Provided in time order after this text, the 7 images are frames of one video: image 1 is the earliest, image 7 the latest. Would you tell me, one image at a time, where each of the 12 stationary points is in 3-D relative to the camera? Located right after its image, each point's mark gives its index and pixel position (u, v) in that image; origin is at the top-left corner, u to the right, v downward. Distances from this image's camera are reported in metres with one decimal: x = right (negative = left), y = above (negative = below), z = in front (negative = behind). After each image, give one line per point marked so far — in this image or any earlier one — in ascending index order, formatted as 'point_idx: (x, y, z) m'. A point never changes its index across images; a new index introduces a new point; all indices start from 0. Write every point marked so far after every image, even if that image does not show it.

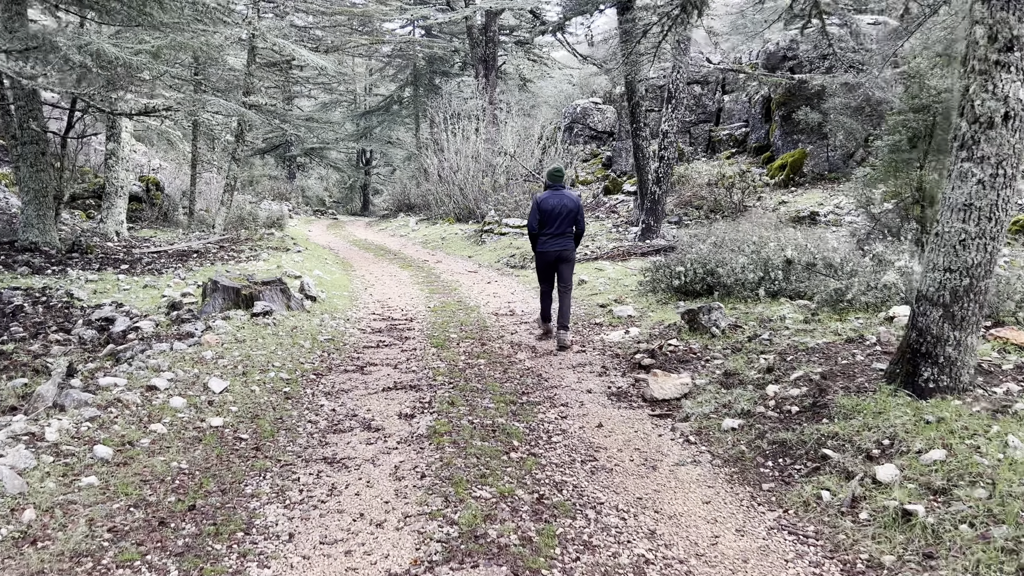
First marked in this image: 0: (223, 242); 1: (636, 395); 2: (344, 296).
0: (-5.3, +0.8, +14.5) m
1: (+0.7, -0.6, +4.6) m
2: (-1.9, -0.1, +8.9) m
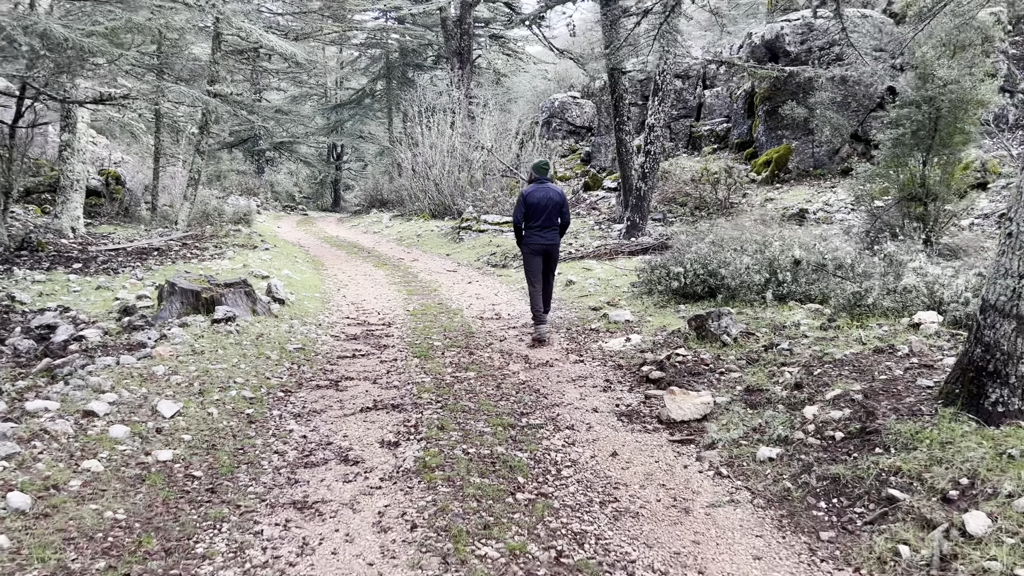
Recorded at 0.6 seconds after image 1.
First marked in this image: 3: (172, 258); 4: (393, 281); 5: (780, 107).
0: (-5.6, +0.9, +13.8) m
1: (+0.7, -0.7, +4.1) m
2: (-2.0, -0.1, +8.3) m
3: (-4.8, +0.4, +11.4) m
4: (-1.5, +0.1, +10.3) m
5: (+5.5, +3.7, +16.4) m
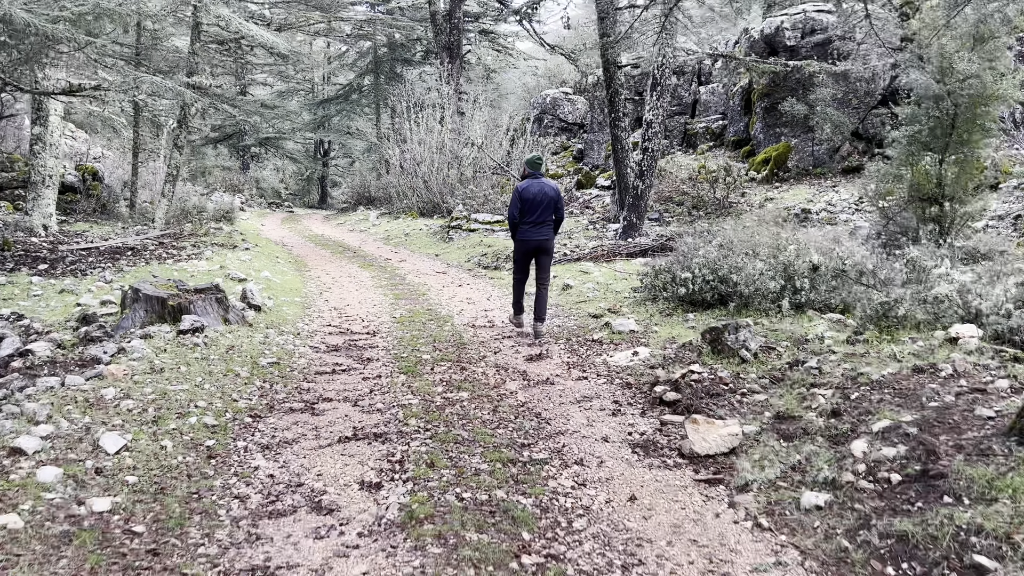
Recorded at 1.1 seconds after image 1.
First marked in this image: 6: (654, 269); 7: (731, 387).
0: (-5.8, +0.8, +13.2) m
1: (+0.7, -0.7, +3.6) m
2: (-2.1, -0.2, +7.8) m
3: (-5.0, +0.4, +10.8) m
4: (-1.6, +0.1, +9.7) m
5: (+5.4, +3.7, +16.0) m
6: (+1.3, +0.2, +7.2) m
7: (+1.2, -0.5, +4.4) m
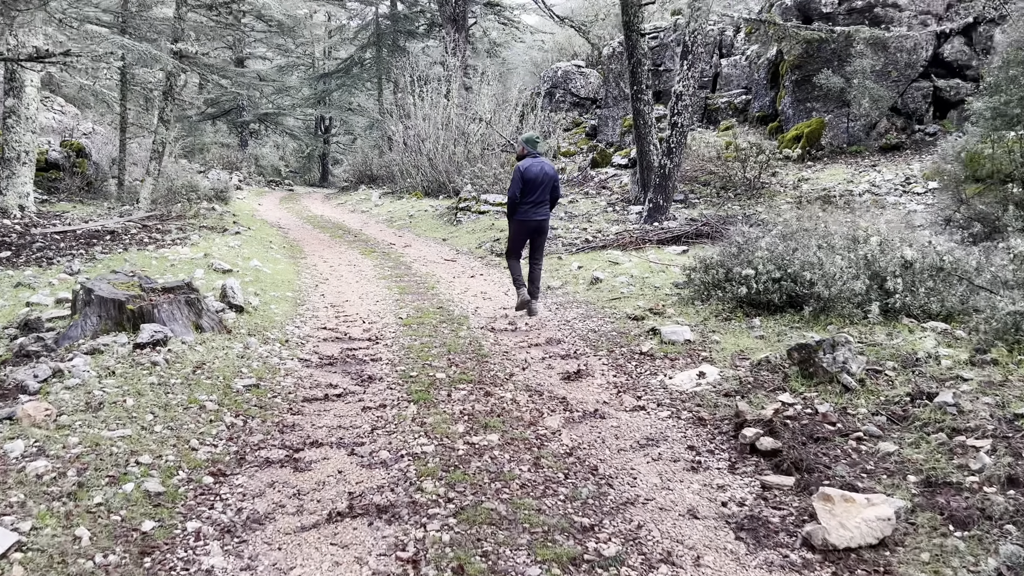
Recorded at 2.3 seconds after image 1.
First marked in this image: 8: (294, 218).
0: (-5.6, +1.0, +12.1) m
1: (+0.9, -0.8, +2.6) m
2: (-1.9, -0.1, +6.8) m
3: (-4.7, +0.5, +9.8) m
4: (-1.4, +0.2, +8.7) m
5: (+5.6, +4.0, +14.8) m
6: (+1.5, +0.2, +6.2) m
7: (+1.4, -0.6, +3.4) m
8: (-4.6, +1.5, +16.9) m
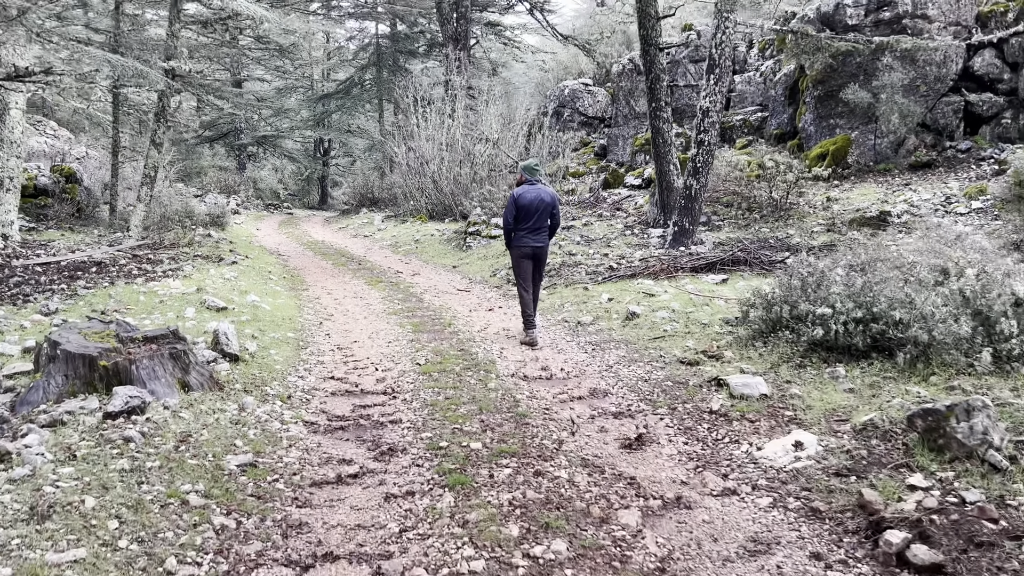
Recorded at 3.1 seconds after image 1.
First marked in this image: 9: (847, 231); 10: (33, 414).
0: (-5.4, +0.6, +11.4) m
1: (+1.1, -1.0, +1.8) m
2: (-1.7, -0.4, +6.0) m
3: (-4.5, +0.1, +9.0) m
4: (-1.2, -0.2, +8.0) m
5: (+5.8, +3.5, +14.2) m
6: (+1.7, -0.1, +5.4) m
7: (+1.6, -0.8, +2.6) m
8: (-4.4, +0.9, +16.2) m
9: (+4.4, +0.8, +10.6) m
10: (-2.1, -0.6, +3.6) m
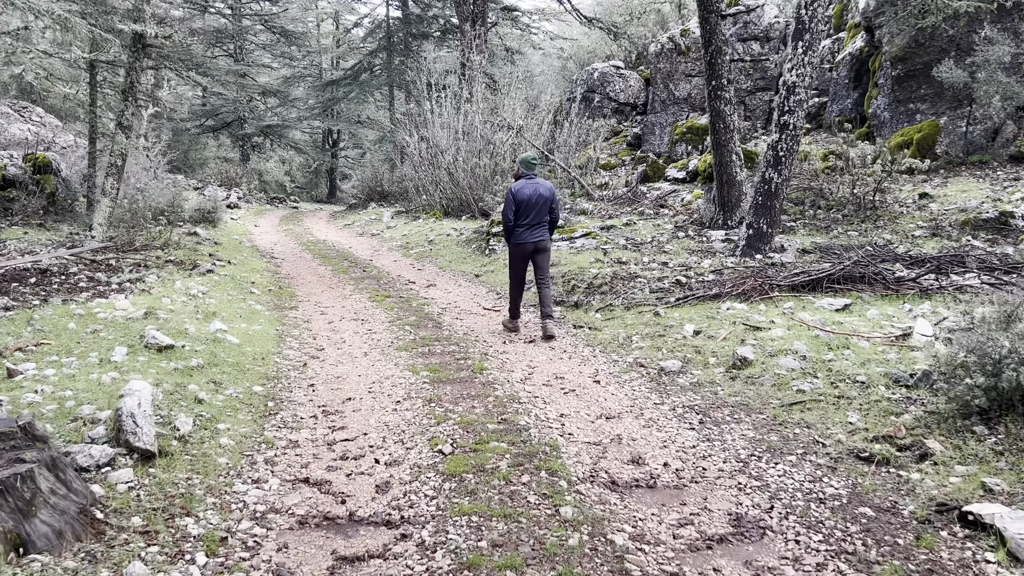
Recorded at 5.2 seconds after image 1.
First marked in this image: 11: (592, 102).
0: (-4.9, +0.4, +9.5) m
1: (+1.4, -1.2, -0.1) m
2: (-1.3, -0.6, +4.1) m
3: (-4.2, 0.0, +7.2) m
4: (-0.9, -0.4, +6.1) m
5: (+6.2, +3.3, +12.1) m
6: (+2.0, -0.3, +3.5) m
7: (+1.9, -1.0, +0.7) m
8: (-3.9, +0.8, +14.3) m
9: (+4.8, +0.6, +8.6) m
10: (-1.8, -0.8, +1.7) m
11: (+1.9, +4.4, +18.8) m
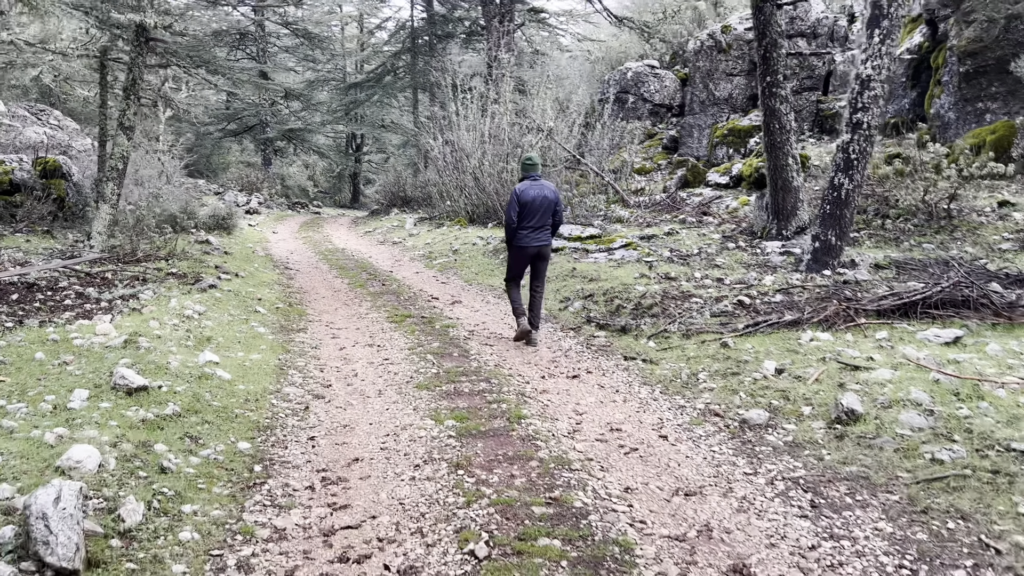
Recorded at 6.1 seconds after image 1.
0: (-4.6, +0.3, +8.8) m
1: (+1.5, -1.3, -1.1) m
2: (-1.1, -0.8, +3.2) m
3: (-3.9, -0.2, +6.4) m
4: (-0.6, -0.5, +5.2) m
5: (+6.7, +3.1, +11.1) m
6: (+2.2, -0.5, +2.5) m
7: (+2.0, -1.2, -0.3) m
8: (-3.4, +0.6, +13.5) m
9: (+5.2, +0.4, +7.5) m
10: (-1.7, -0.9, +0.8) m
11: (+2.5, +4.2, +17.9) m
